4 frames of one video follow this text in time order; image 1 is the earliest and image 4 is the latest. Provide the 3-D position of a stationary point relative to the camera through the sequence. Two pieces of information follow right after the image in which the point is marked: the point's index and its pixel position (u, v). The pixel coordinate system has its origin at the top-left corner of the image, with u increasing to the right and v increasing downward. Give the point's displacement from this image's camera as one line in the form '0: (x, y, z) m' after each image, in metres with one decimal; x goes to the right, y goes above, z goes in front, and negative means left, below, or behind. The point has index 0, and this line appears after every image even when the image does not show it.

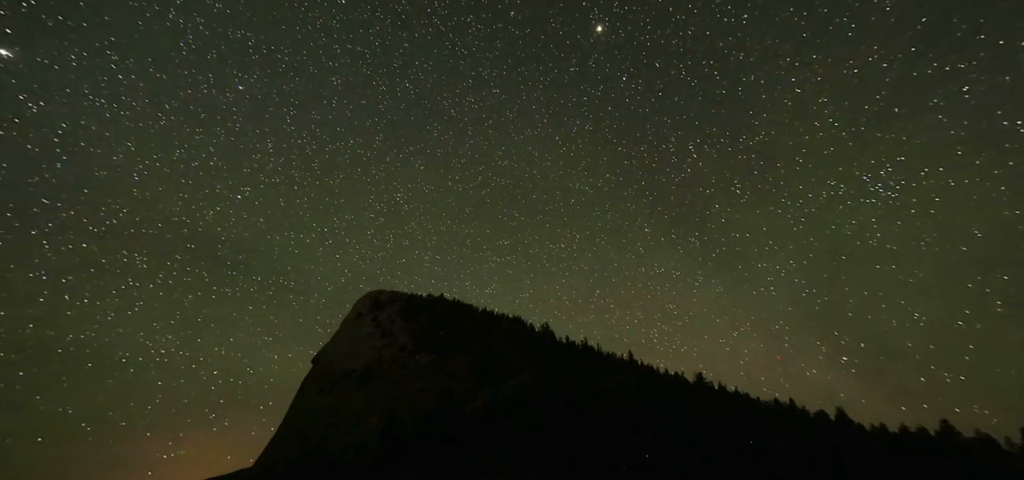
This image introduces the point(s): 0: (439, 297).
0: (-2.2, -1.5, +18.3) m
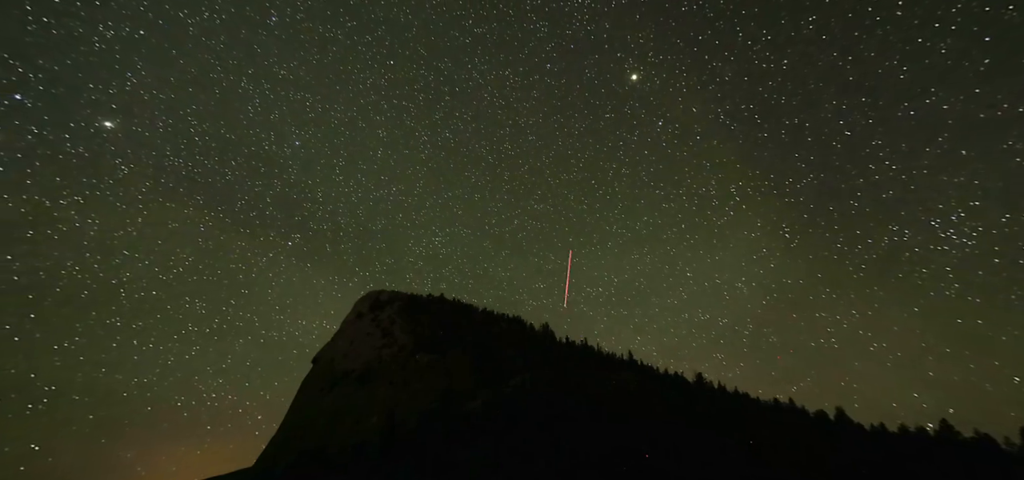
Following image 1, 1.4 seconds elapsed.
0: (-2.2, -1.7, +19.1) m
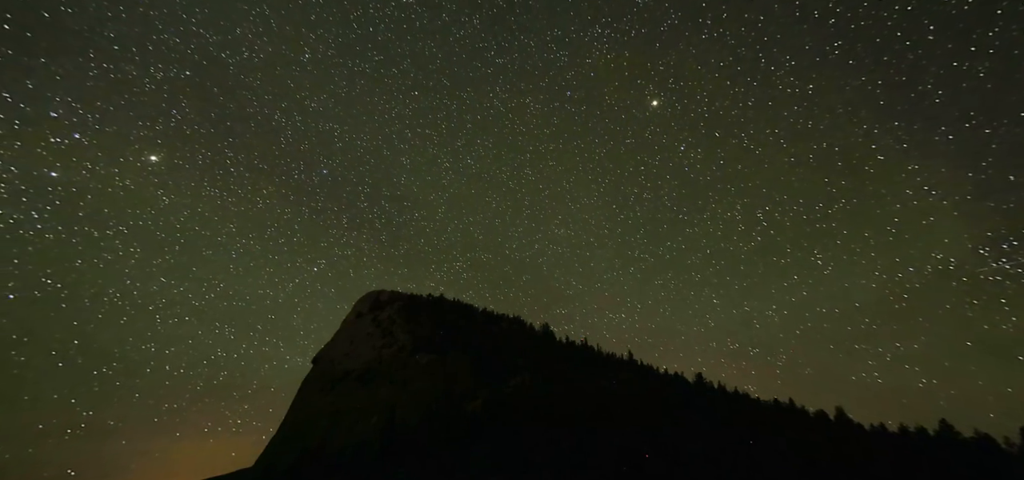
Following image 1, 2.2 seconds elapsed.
0: (-2.4, -1.9, +19.4) m
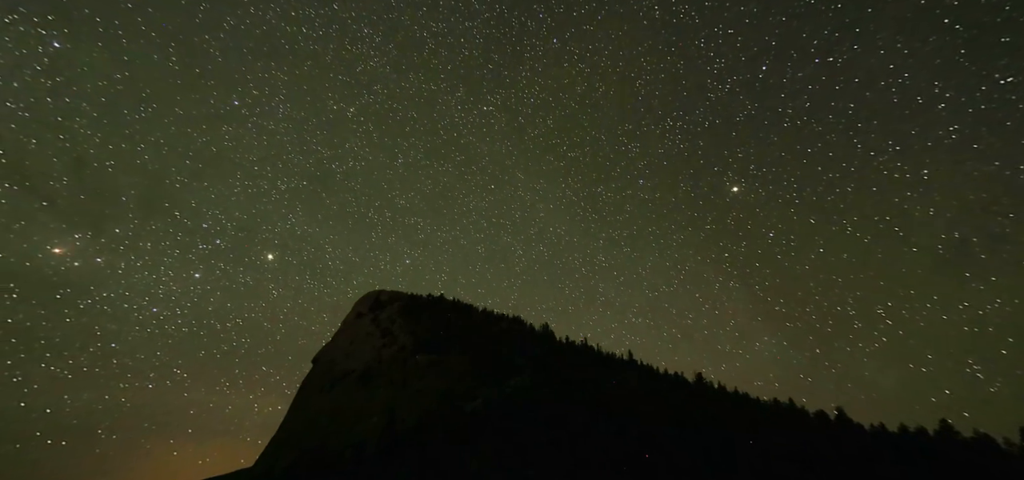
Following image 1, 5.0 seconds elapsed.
0: (-3.6, -1.6, +18.9) m
